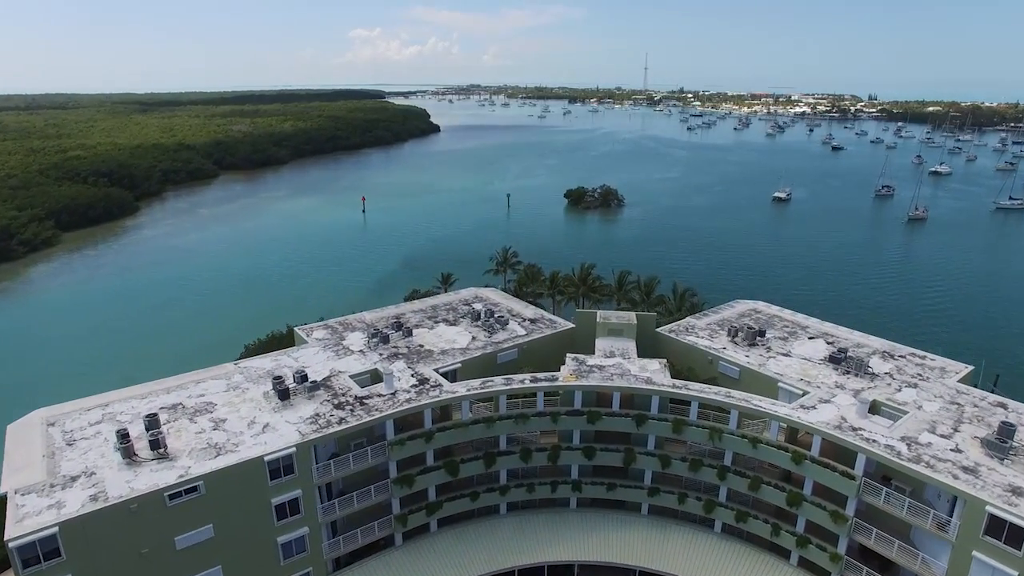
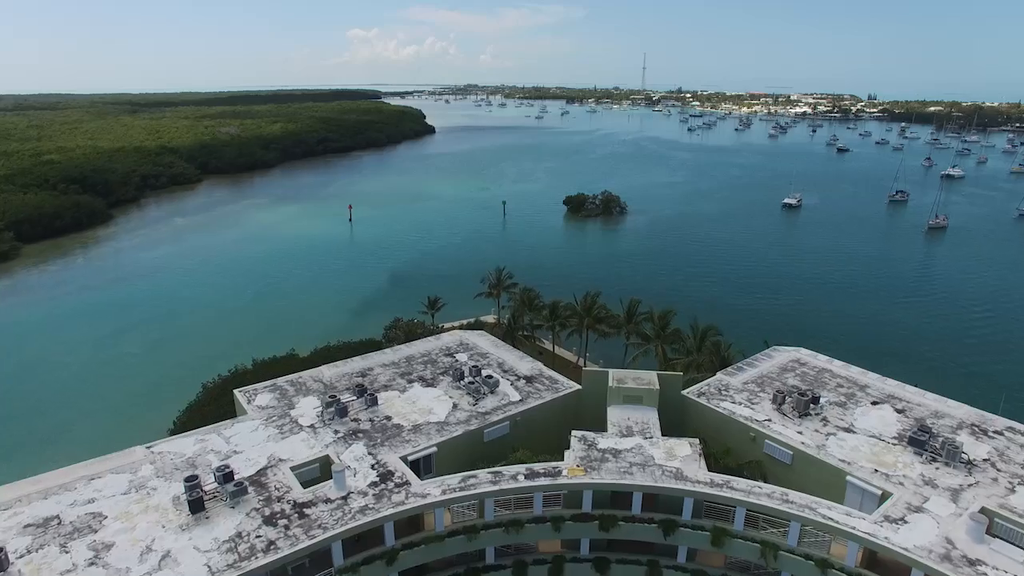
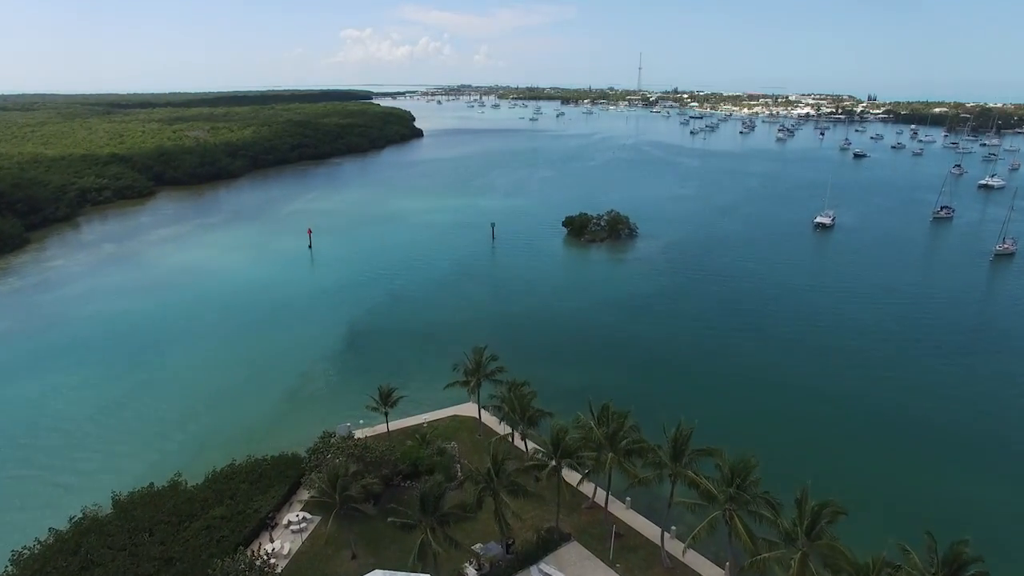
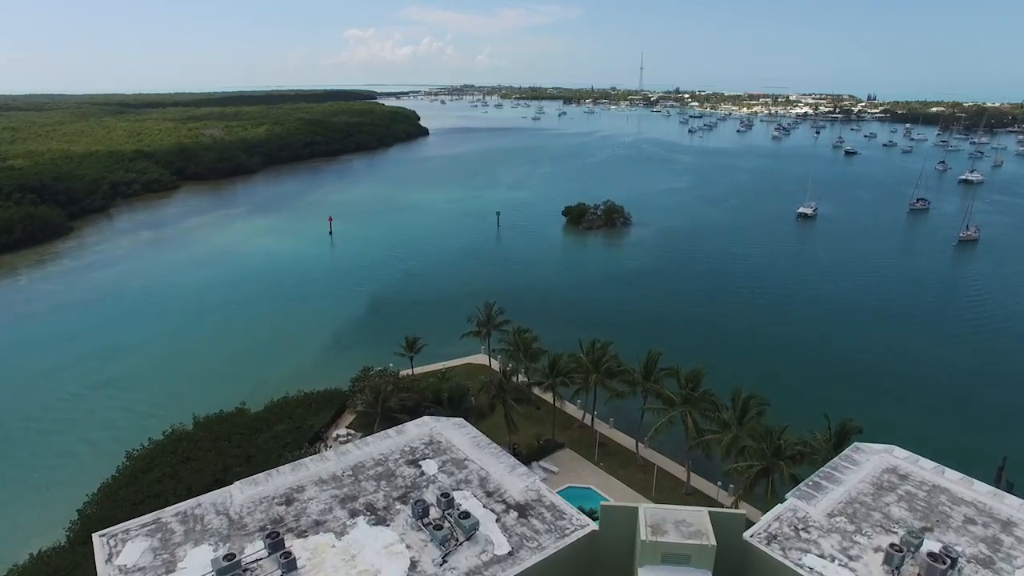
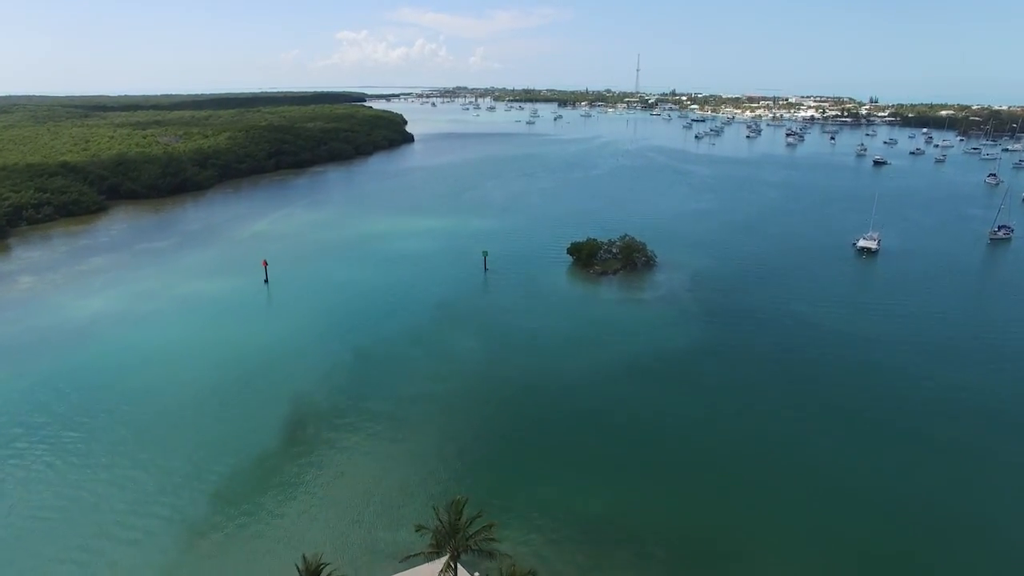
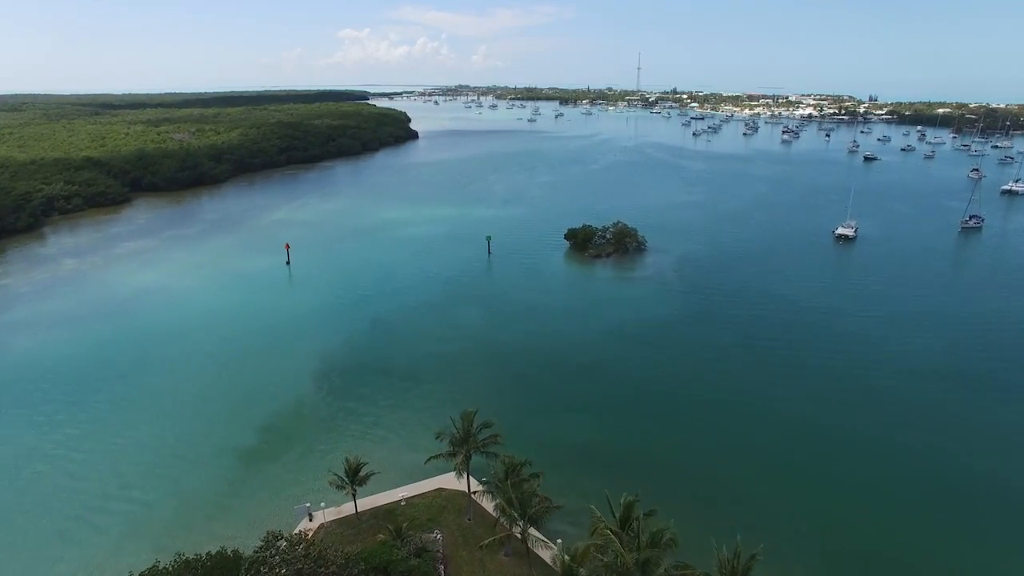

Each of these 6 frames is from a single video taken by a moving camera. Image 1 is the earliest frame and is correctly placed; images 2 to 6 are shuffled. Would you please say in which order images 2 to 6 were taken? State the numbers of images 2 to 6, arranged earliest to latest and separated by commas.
2, 4, 3, 6, 5
